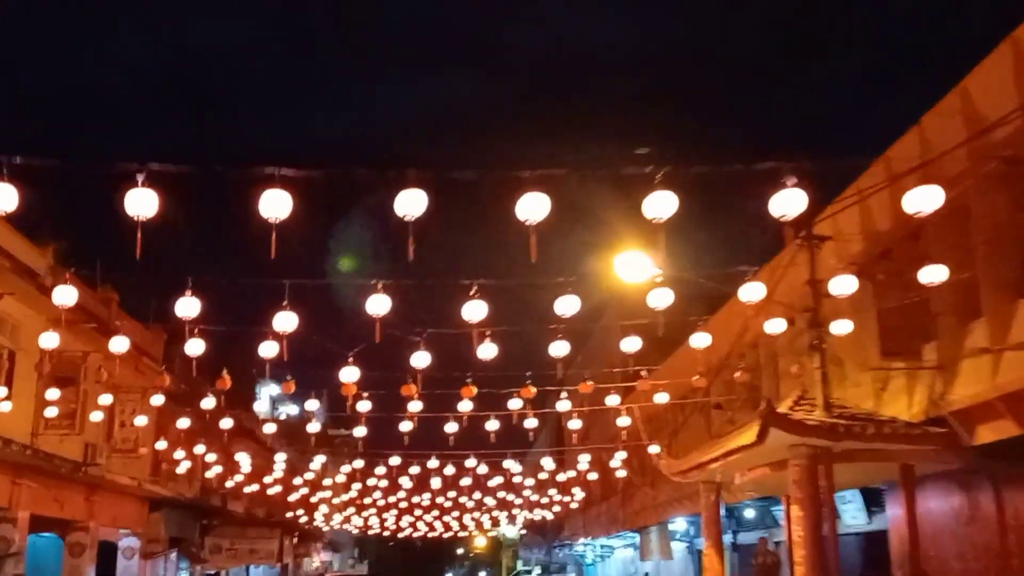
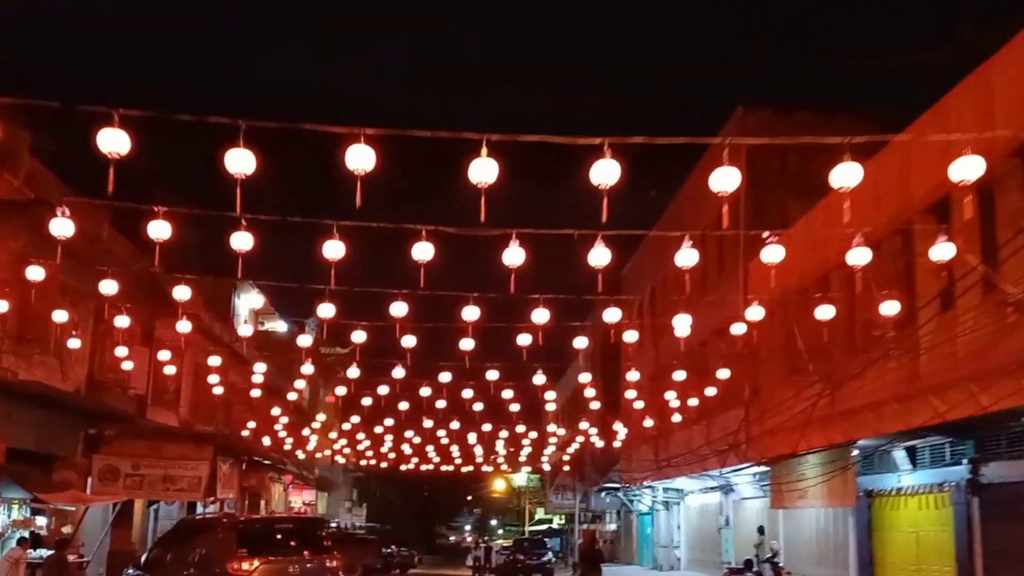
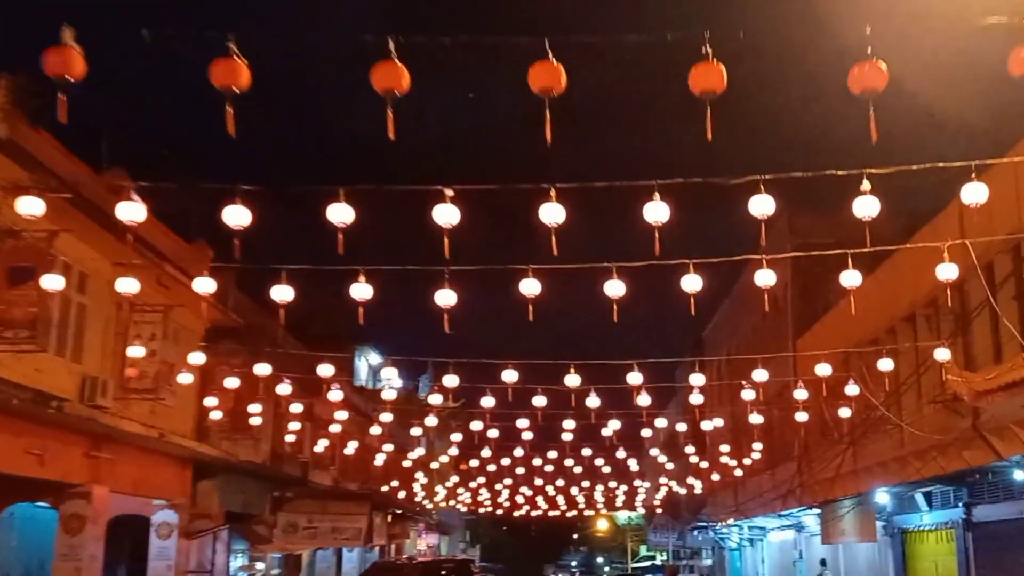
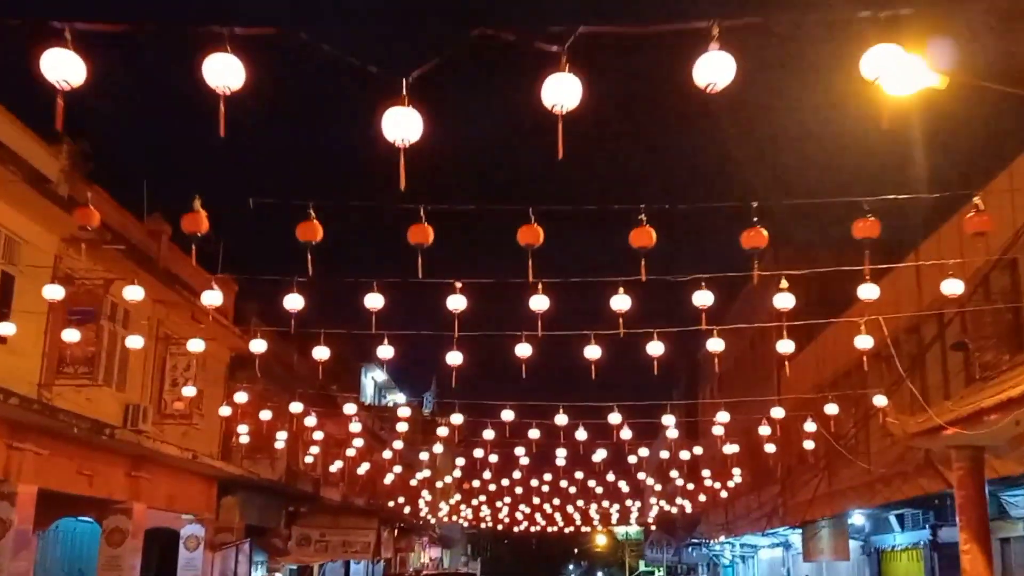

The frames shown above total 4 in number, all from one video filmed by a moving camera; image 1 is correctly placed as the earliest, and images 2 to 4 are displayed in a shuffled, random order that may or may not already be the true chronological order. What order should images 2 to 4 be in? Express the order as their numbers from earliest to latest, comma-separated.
4, 3, 2
